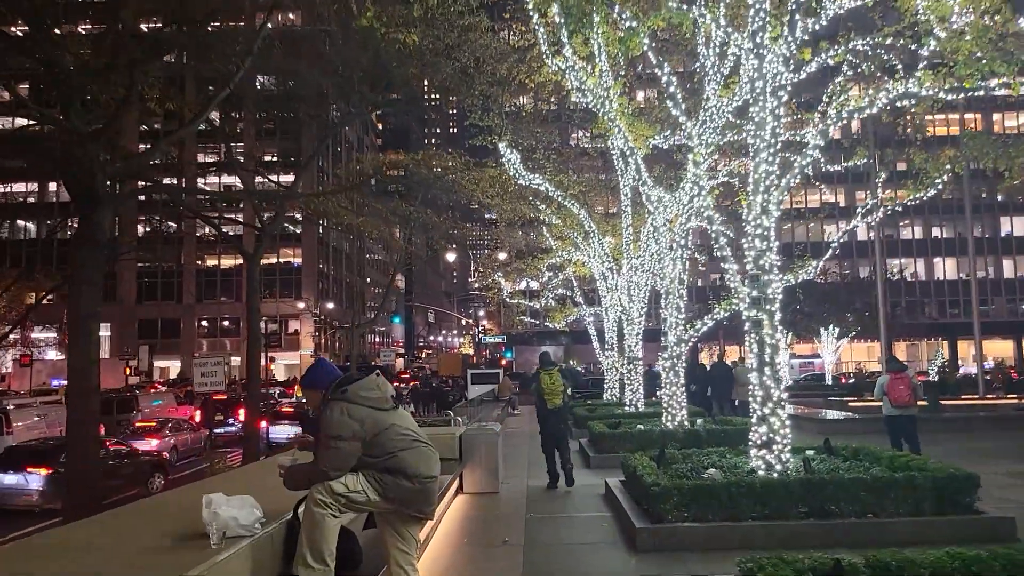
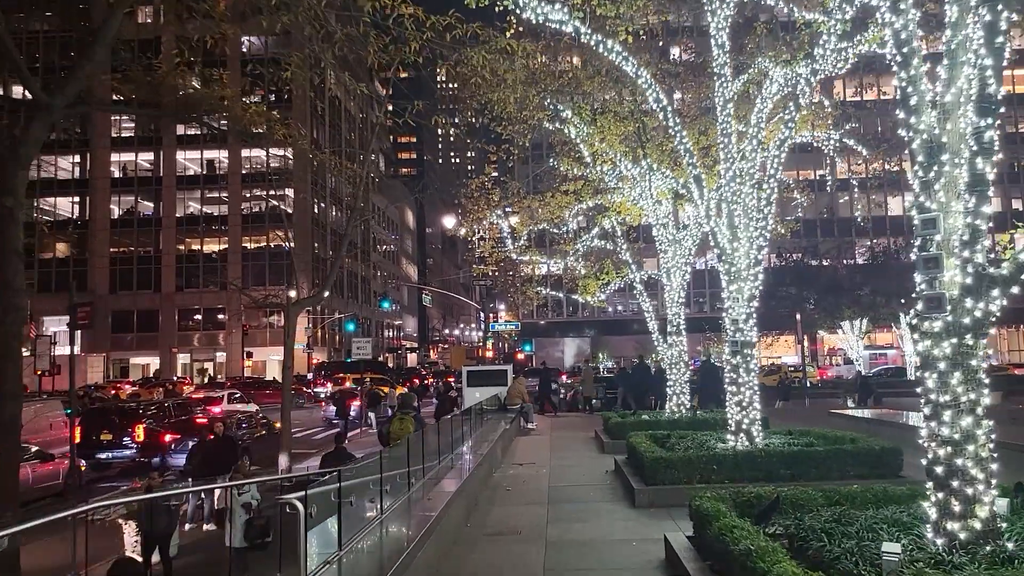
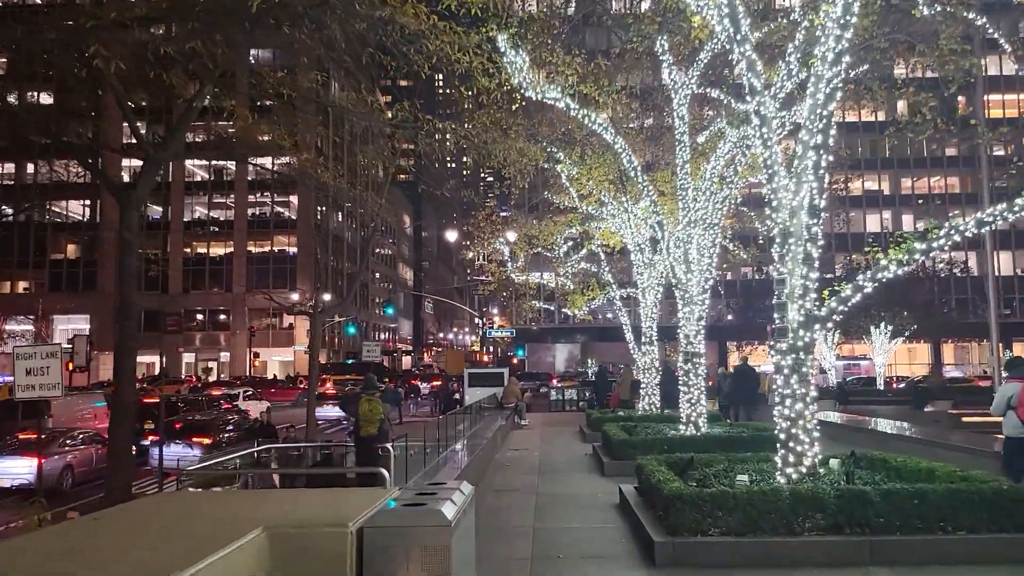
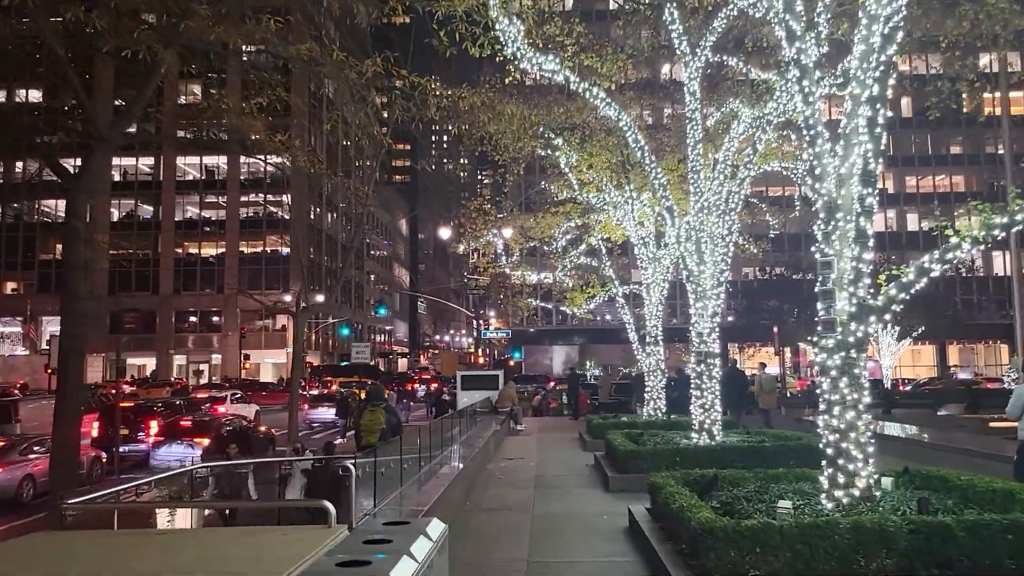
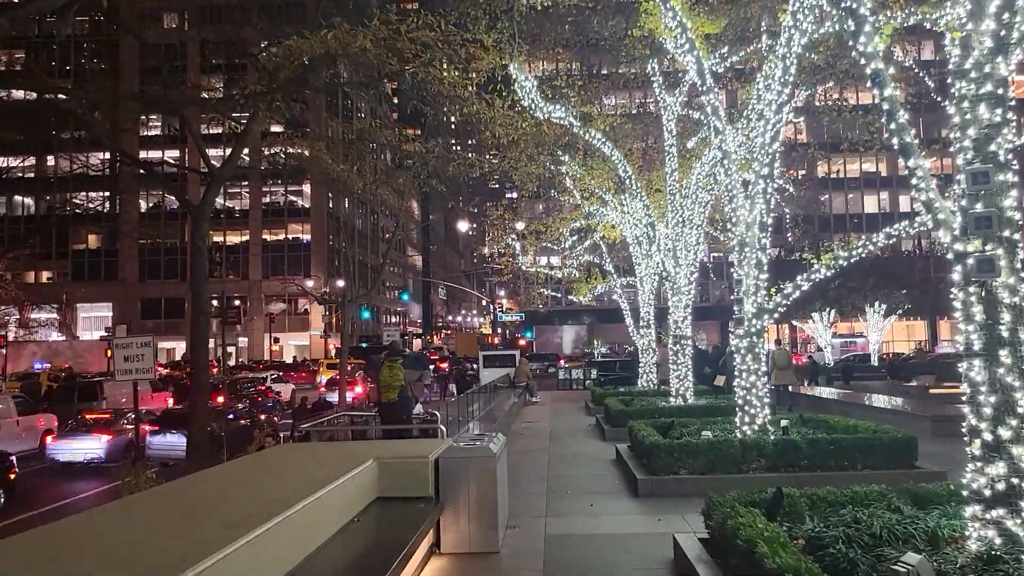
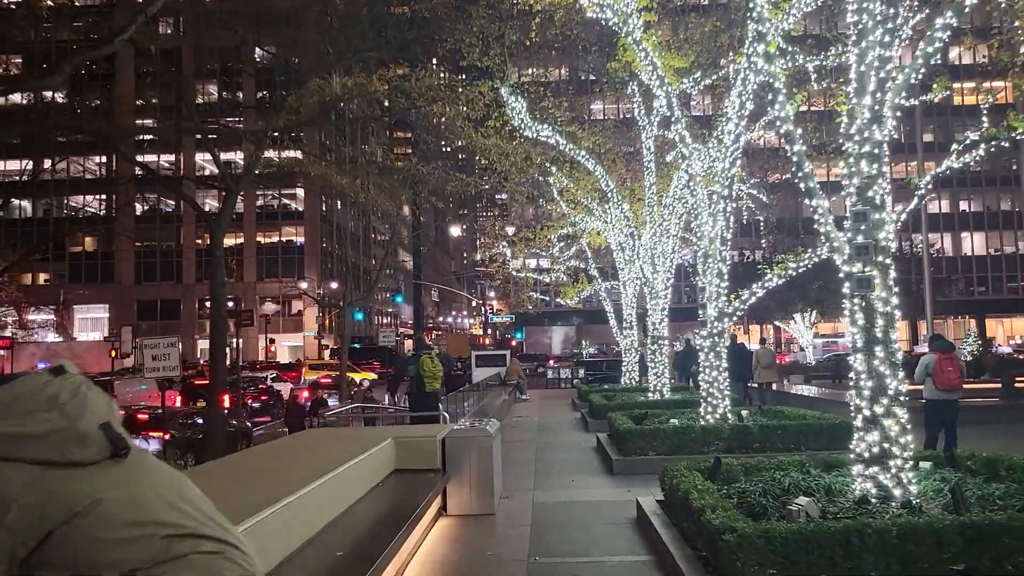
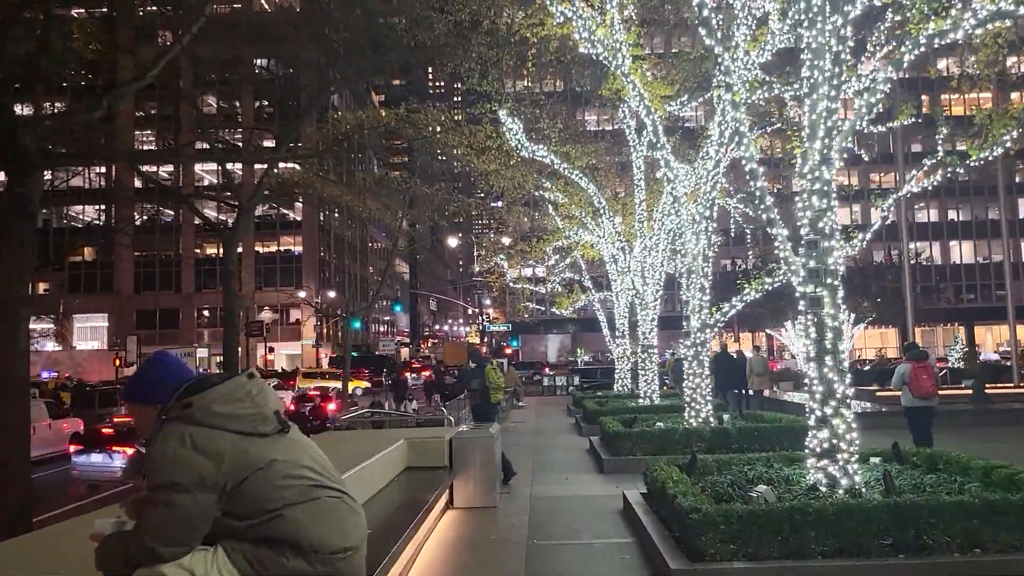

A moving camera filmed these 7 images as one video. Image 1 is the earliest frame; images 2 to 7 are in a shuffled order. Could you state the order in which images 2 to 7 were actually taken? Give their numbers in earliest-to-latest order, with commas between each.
7, 6, 5, 3, 4, 2
